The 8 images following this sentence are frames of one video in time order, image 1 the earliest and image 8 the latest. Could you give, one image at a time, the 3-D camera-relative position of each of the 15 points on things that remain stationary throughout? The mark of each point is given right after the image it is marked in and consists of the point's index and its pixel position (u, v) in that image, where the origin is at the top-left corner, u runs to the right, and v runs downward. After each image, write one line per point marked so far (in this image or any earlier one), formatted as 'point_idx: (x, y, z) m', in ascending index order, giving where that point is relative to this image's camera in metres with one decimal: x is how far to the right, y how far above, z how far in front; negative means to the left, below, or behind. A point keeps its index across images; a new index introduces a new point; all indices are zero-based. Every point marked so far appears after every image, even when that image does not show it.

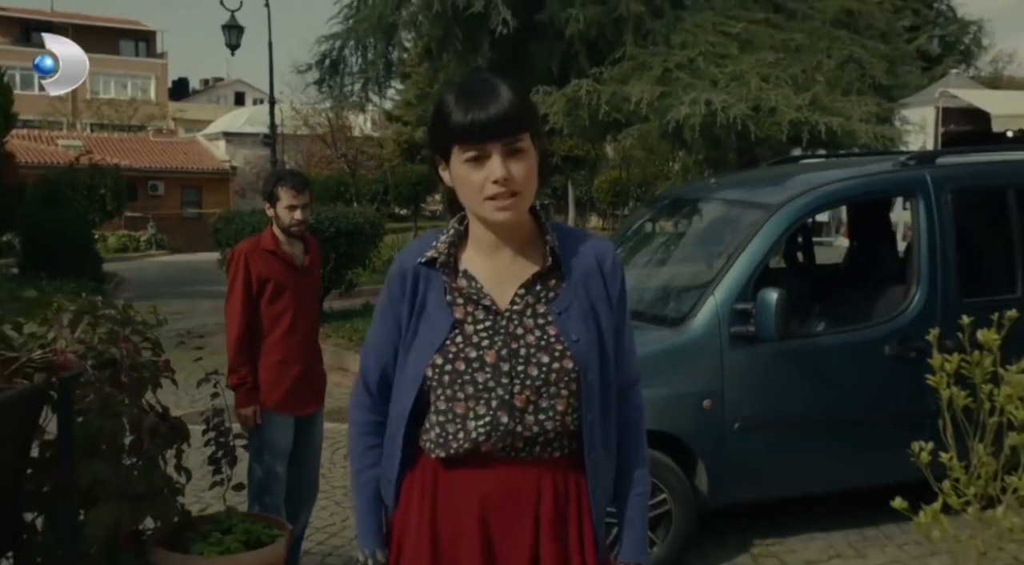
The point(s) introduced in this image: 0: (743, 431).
0: (+1.1, -0.7, +5.1) m
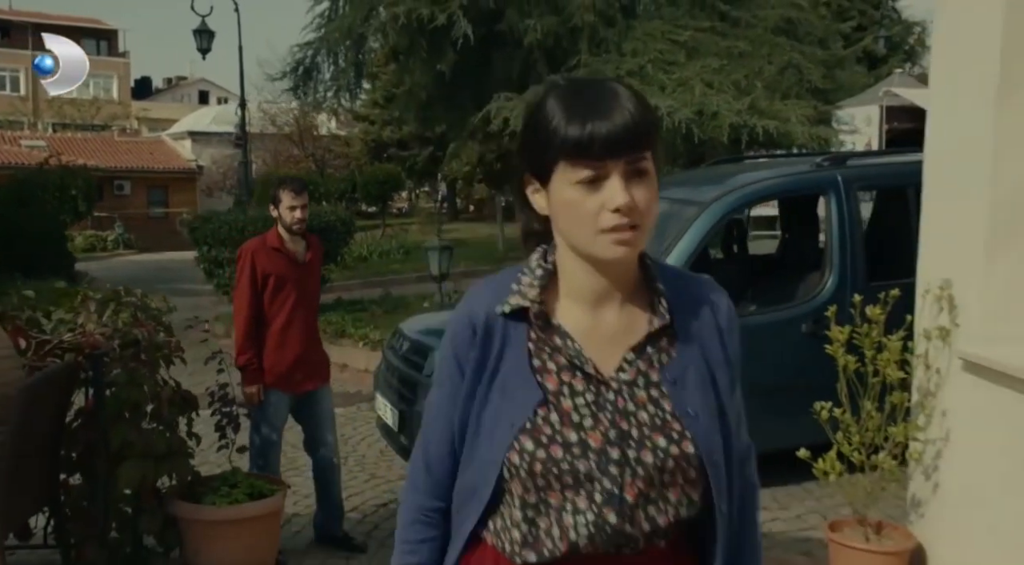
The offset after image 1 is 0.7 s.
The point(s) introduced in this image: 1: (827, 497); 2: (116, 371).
0: (+0.9, -0.6, +5.9) m
1: (+1.8, -1.2, +6.1) m
2: (-1.6, -0.4, +4.4) m
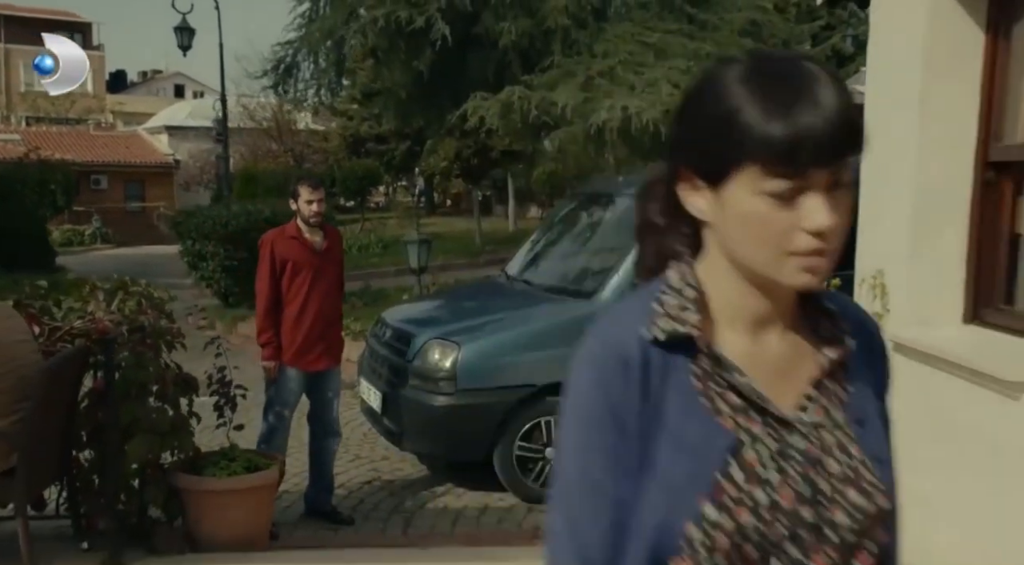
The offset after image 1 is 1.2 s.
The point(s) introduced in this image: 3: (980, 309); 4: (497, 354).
0: (+0.8, -0.6, +6.3) m
1: (+1.7, -1.2, +6.6) m
2: (-1.7, -0.3, +4.8) m
3: (+2.0, -0.1, +4.6) m
4: (-0.1, -0.4, +6.0) m
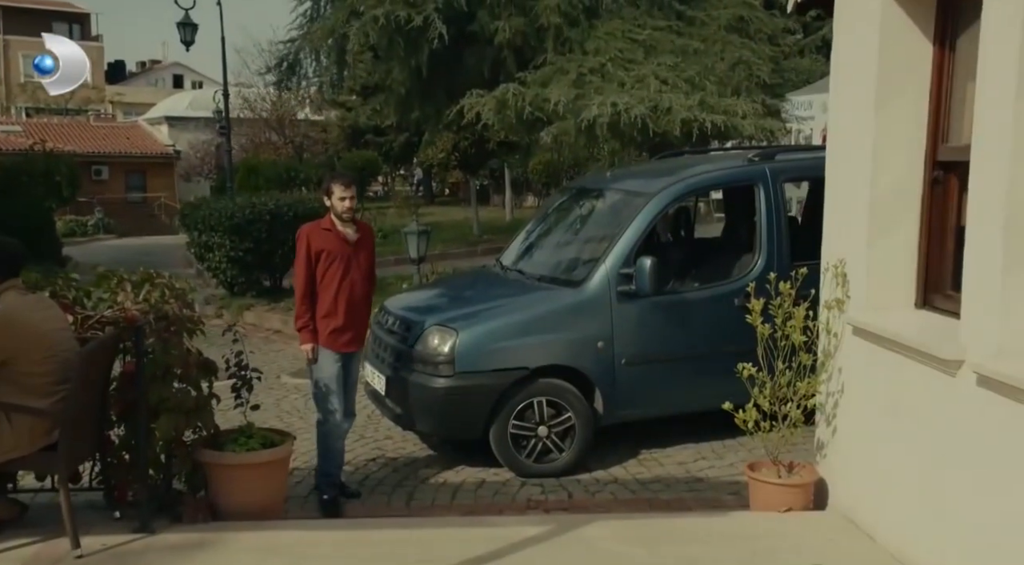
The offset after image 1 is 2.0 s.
0: (+0.7, -0.5, +6.8) m
1: (+1.6, -1.1, +7.1) m
2: (-1.8, -0.3, +5.3) m
3: (+2.0, -0.1, +5.0) m
4: (-0.1, -0.3, +6.5) m
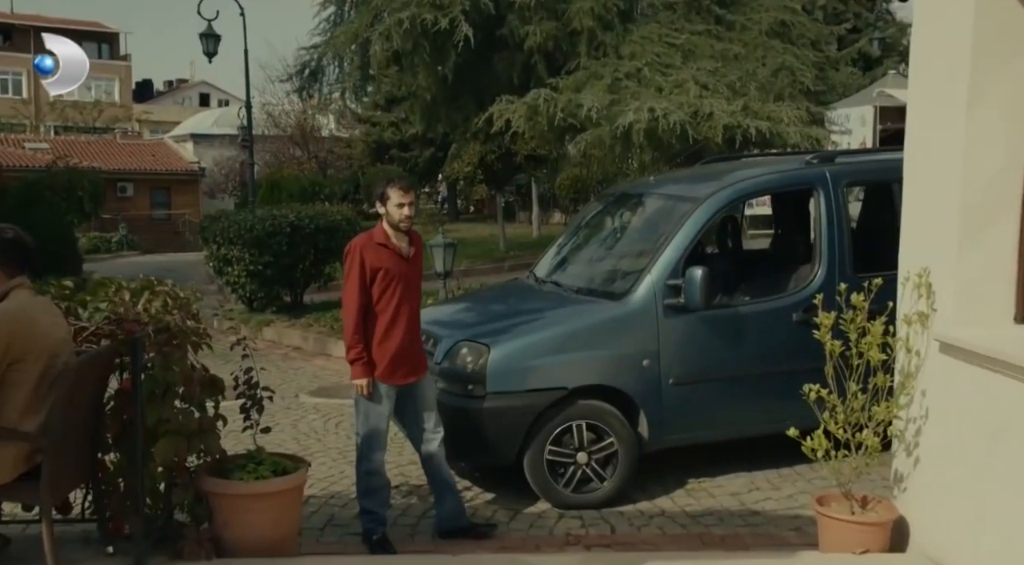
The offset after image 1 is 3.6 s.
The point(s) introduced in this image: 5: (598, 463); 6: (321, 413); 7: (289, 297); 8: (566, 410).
0: (+0.9, -0.6, +6.2) m
1: (+1.8, -1.2, +6.5) m
2: (-1.6, -0.3, +4.7) m
3: (+2.1, -0.1, +4.4) m
4: (+0.1, -0.4, +5.9) m
5: (+0.5, -1.0, +6.1) m
6: (-1.5, -1.0, +8.5) m
7: (-2.9, -0.2, +13.7) m
8: (+0.3, -0.7, +6.0) m
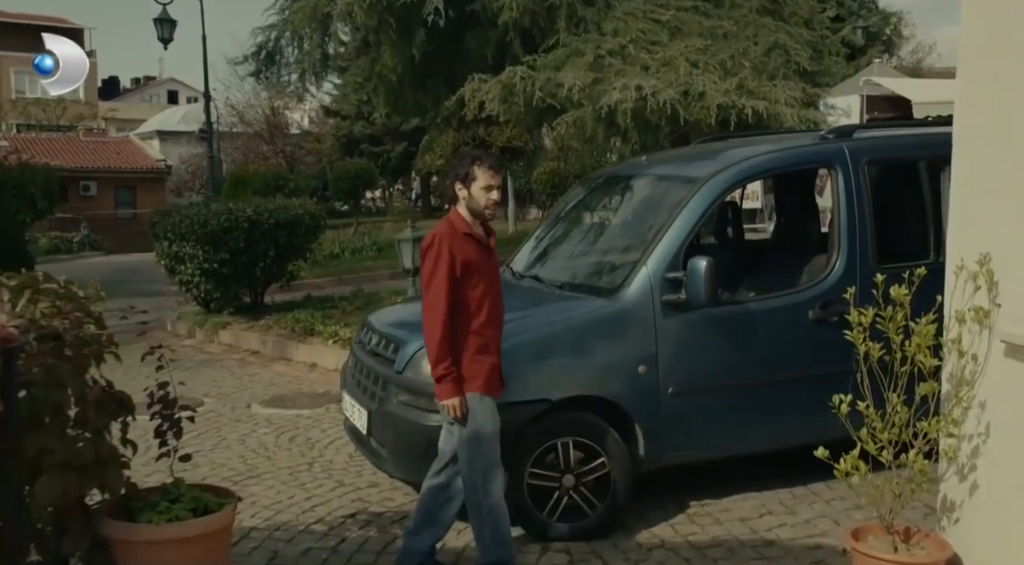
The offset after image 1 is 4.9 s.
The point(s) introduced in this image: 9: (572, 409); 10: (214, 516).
0: (+0.8, -0.6, +5.3) m
1: (+1.7, -1.1, +5.6) m
2: (-1.7, -0.3, +3.8) m
3: (+2.0, -0.1, +3.6) m
4: (0.0, -0.4, +5.0) m
5: (+0.4, -1.0, +5.2) m
6: (-1.7, -1.0, +7.6) m
7: (-3.2, -0.2, +12.8) m
8: (+0.2, -0.7, +5.1) m
9: (+0.3, -0.6, +5.2) m
10: (-1.1, -0.9, +4.1) m
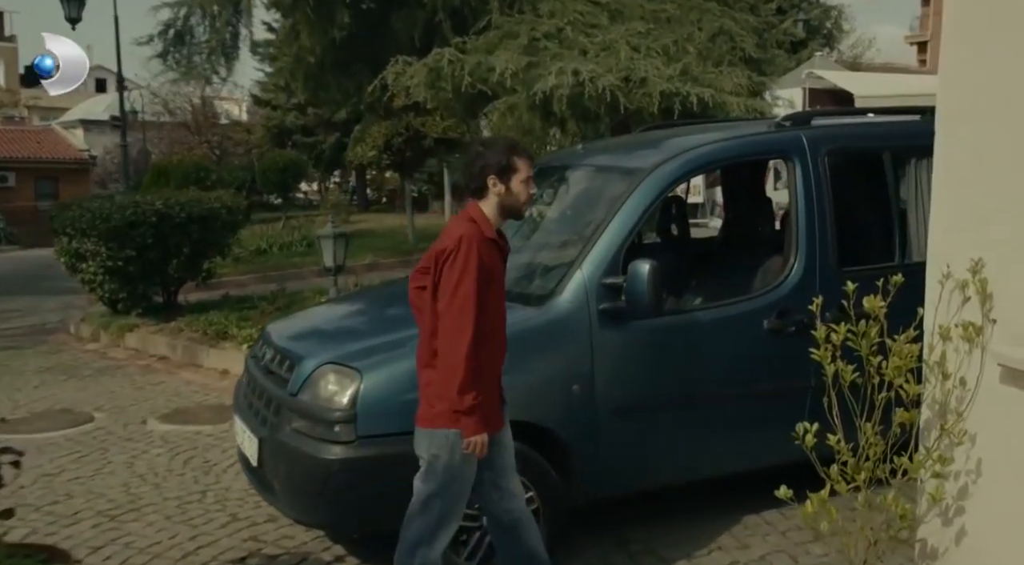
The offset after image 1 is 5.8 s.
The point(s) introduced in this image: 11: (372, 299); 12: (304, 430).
0: (+0.5, -0.6, +4.7) m
1: (+1.3, -1.2, +5.0) m
2: (-2.0, -0.3, +3.0) m
3: (+1.8, -0.1, +3.0) m
4: (-0.4, -0.4, +4.3) m
5: (0.0, -1.0, +4.5) m
6: (-2.2, -1.0, +6.8) m
7: (-3.9, -0.2, +11.9) m
8: (-0.2, -0.7, +4.4) m
9: (-0.1, -0.6, +4.5) m
10: (-1.4, -0.9, +3.3) m
11: (-0.7, -0.1, +5.5) m
12: (-0.8, -0.6, +4.4) m
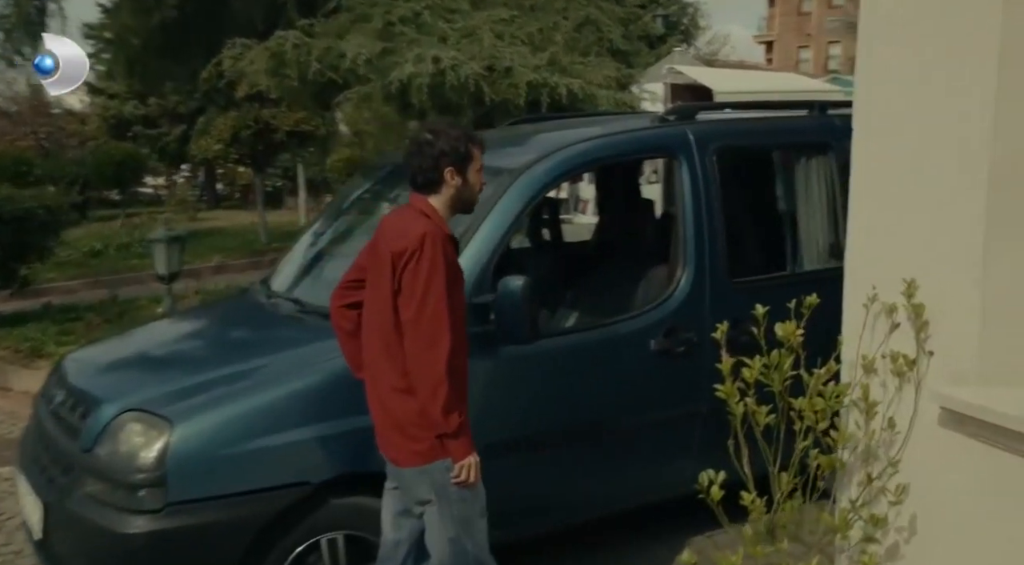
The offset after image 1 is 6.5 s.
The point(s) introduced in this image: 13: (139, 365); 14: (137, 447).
0: (-0.1, -0.7, +4.0) m
1: (+0.7, -1.2, +4.4) m
2: (-2.3, -0.4, +2.0) m
3: (+1.4, -0.2, +2.5) m
4: (-0.9, -0.5, +3.6) m
5: (-0.5, -1.1, +3.8) m
6: (-3.0, -1.1, +5.8) m
7: (-5.4, -0.2, +10.6) m
8: (-0.7, -0.8, +3.7) m
9: (-0.6, -0.7, +3.7) m
10: (-1.8, -1.0, +2.4) m
11: (-1.3, -0.2, +4.6) m
12: (-1.3, -0.7, +3.5) m
13: (-1.4, -0.3, +4.0) m
14: (-1.2, -0.5, +3.5) m
